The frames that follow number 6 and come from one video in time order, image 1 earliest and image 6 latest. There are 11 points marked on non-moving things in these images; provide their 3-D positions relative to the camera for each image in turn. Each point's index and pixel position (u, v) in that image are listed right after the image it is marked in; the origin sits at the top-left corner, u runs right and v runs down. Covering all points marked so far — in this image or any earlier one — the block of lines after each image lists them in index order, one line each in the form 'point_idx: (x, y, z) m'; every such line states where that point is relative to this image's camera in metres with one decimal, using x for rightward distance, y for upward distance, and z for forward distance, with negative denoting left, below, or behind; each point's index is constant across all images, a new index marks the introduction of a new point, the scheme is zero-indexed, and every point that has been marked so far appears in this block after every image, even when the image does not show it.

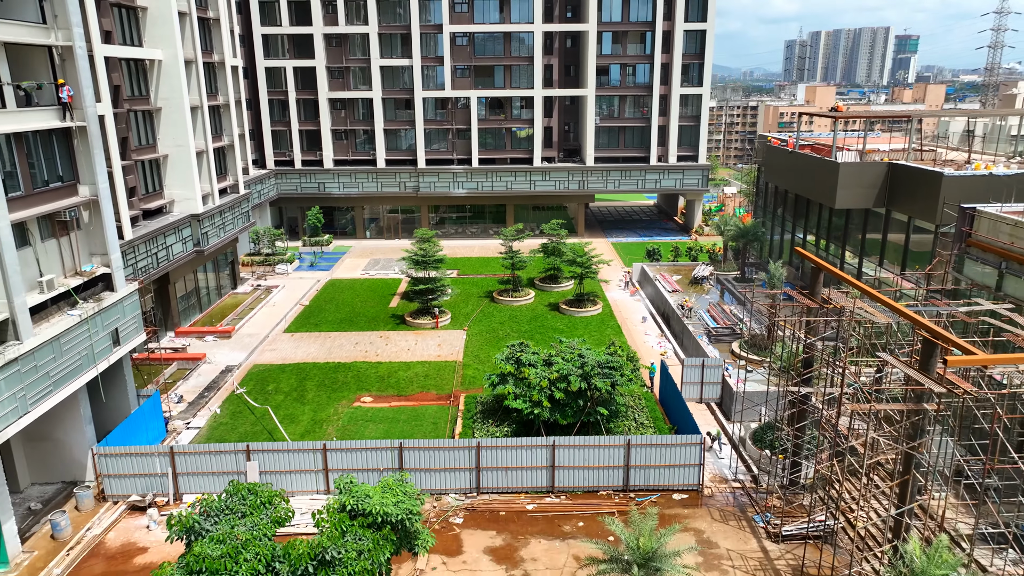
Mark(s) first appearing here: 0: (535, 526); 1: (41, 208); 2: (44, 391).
0: (+0.7, -6.9, +19.2) m
1: (-13.7, +2.3, +19.3) m
2: (-13.0, -2.8, +18.5) m
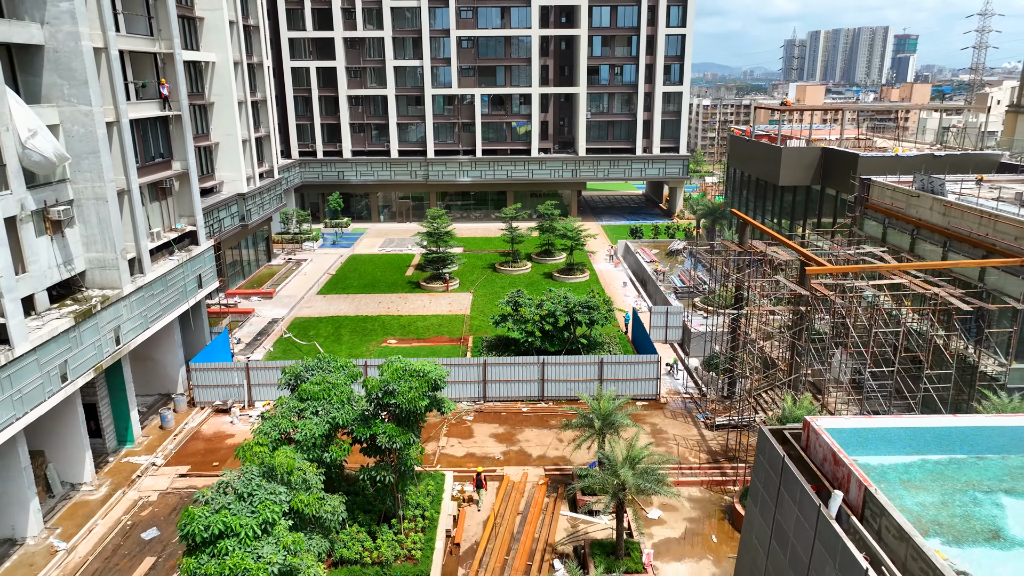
0: (+0.6, -5.0, +25.1) m
1: (-13.7, +4.2, +25.2) m
2: (-13.1, -0.9, +24.4) m
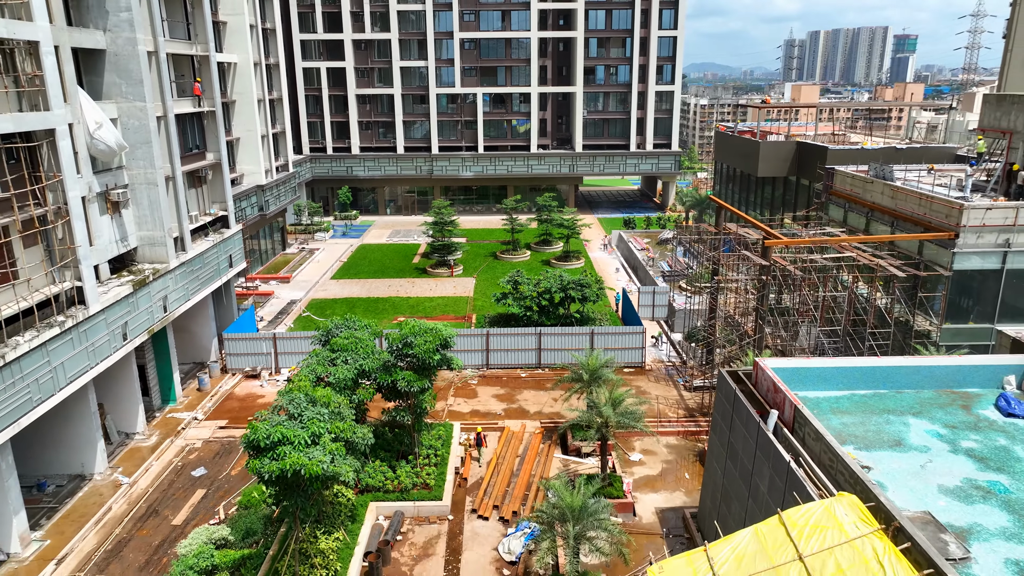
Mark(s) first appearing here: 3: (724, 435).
0: (+0.6, -4.0, +28.1) m
1: (-13.7, +5.2, +28.2) m
2: (-13.1, 0.0, +27.4) m
3: (+5.7, -3.9, +17.7) m
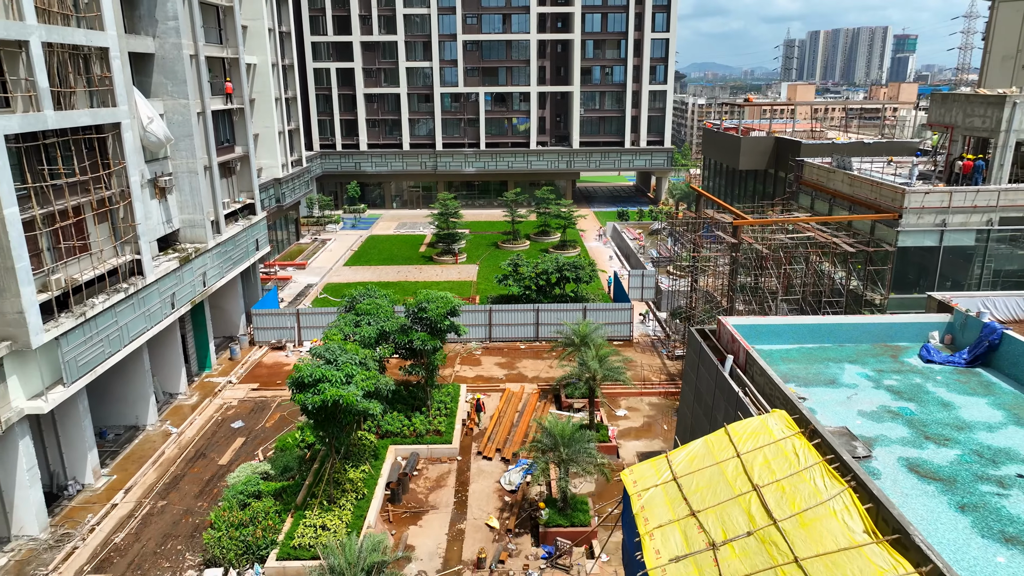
0: (+0.6, -3.1, +31.2) m
1: (-13.7, +6.2, +31.3) m
2: (-13.1, +1.0, +30.5) m
3: (+5.7, -3.0, +20.8) m
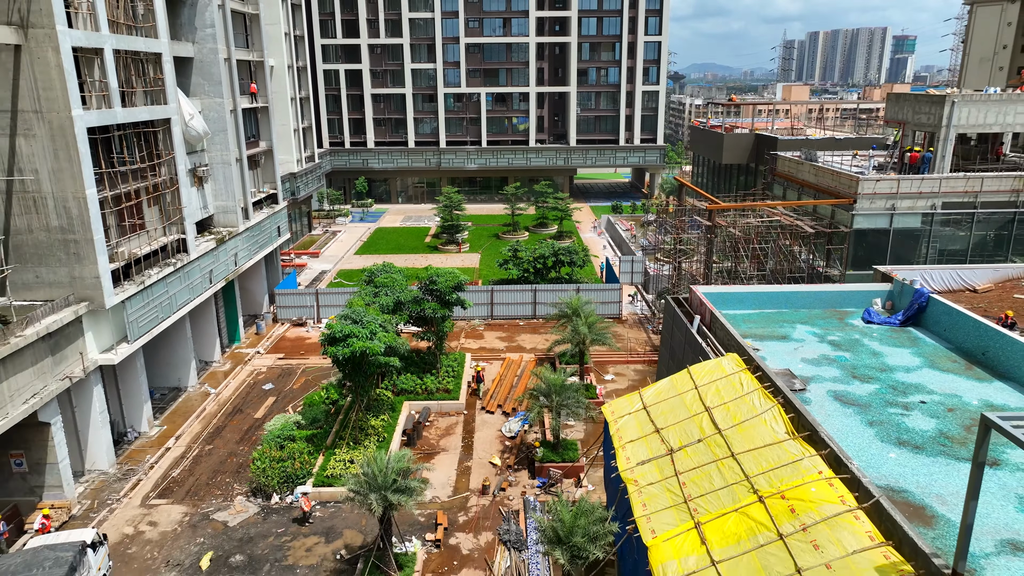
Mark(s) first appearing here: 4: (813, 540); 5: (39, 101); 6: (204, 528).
0: (+0.6, -2.1, +34.4) m
1: (-13.7, +7.1, +34.5) m
2: (-13.1, +2.0, +33.7) m
3: (+5.7, -2.0, +24.0) m
4: (+5.2, -4.3, +11.3) m
5: (-13.7, +5.4, +19.1) m
6: (-9.0, -7.1, +19.4) m
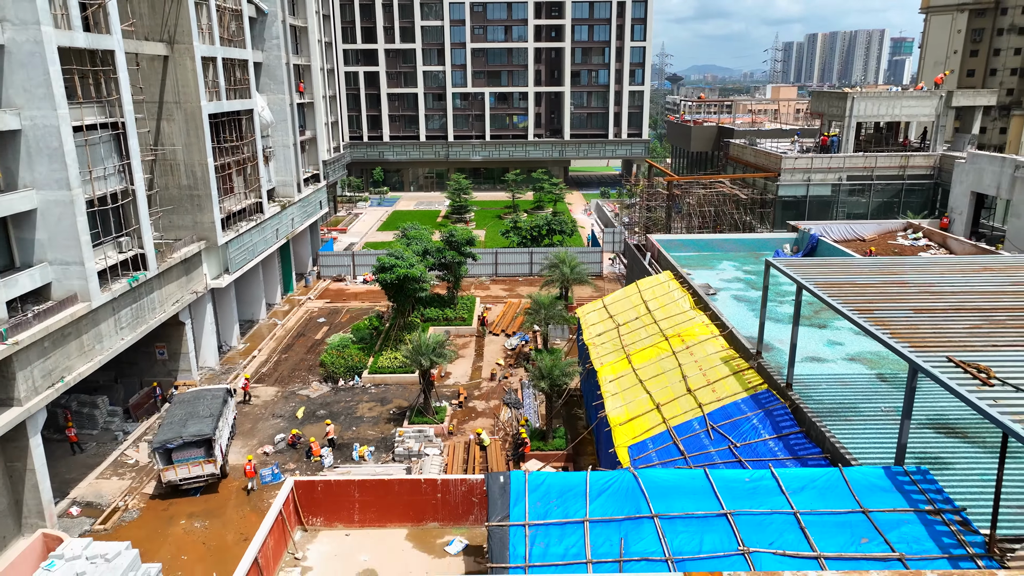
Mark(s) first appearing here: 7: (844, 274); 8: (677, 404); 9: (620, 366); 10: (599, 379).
0: (+0.7, +0.3, +42.3) m
1: (-13.7, +9.6, +42.4) m
2: (-13.0, +4.4, +41.6) m
3: (+5.7, +0.5, +31.9) m
4: (+5.2, -1.8, +19.2) m
5: (-13.7, +7.9, +27.0) m
6: (-9.0, -4.6, +27.3) m
7: (+8.1, +0.3, +16.1) m
8: (+4.3, -3.0, +17.1) m
9: (+3.3, -2.4, +20.2) m
10: (+2.7, -2.8, +20.2) m
